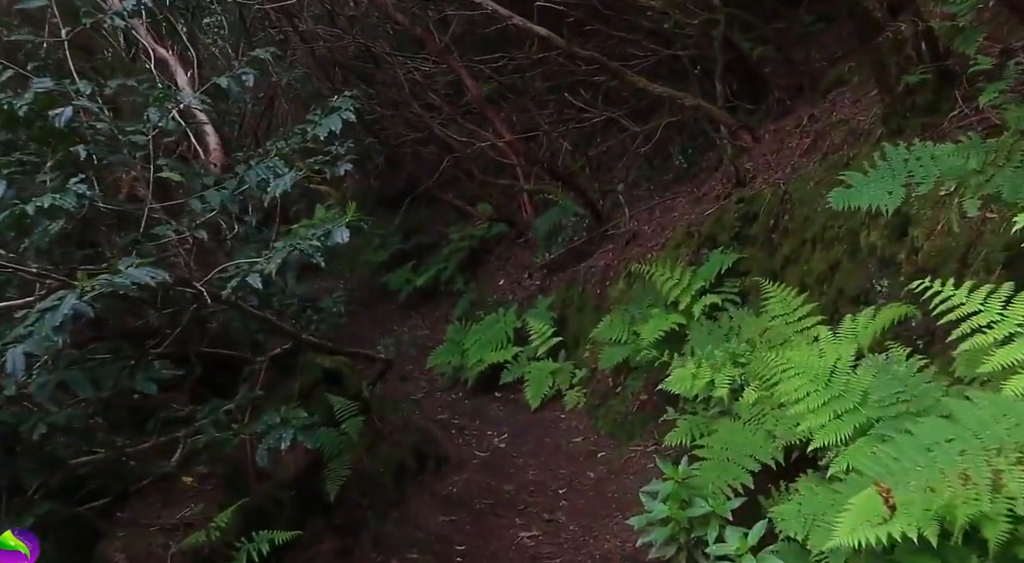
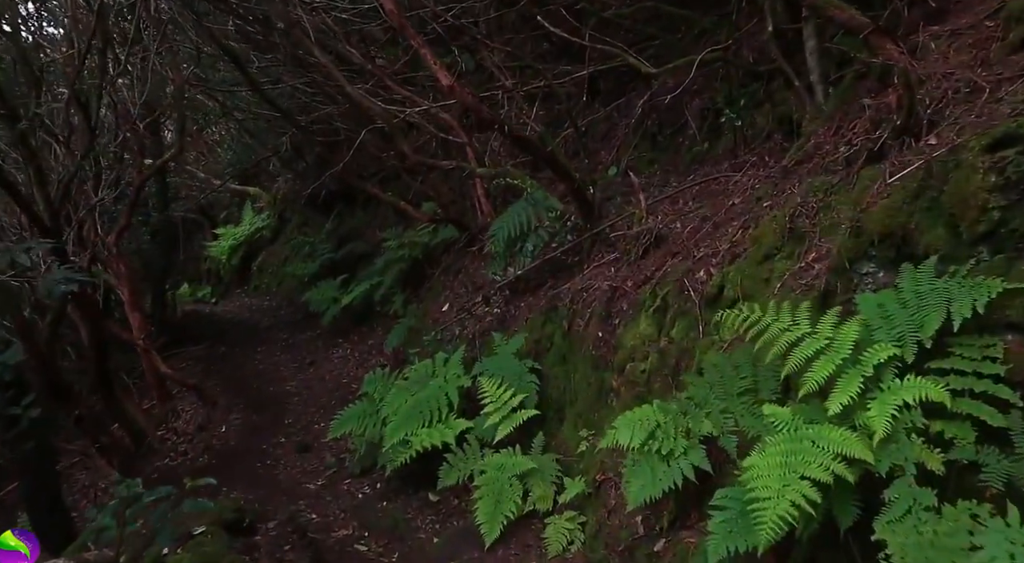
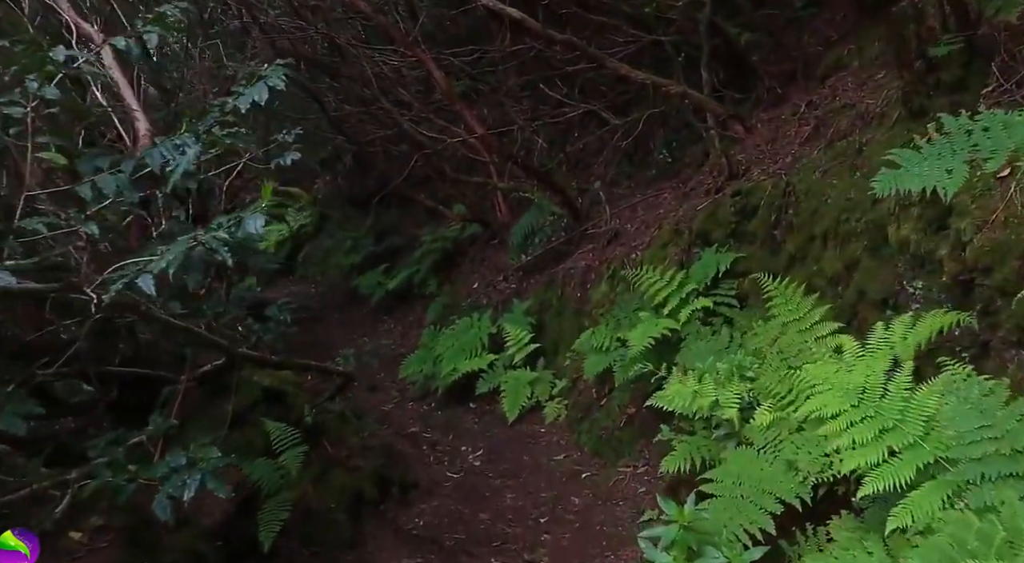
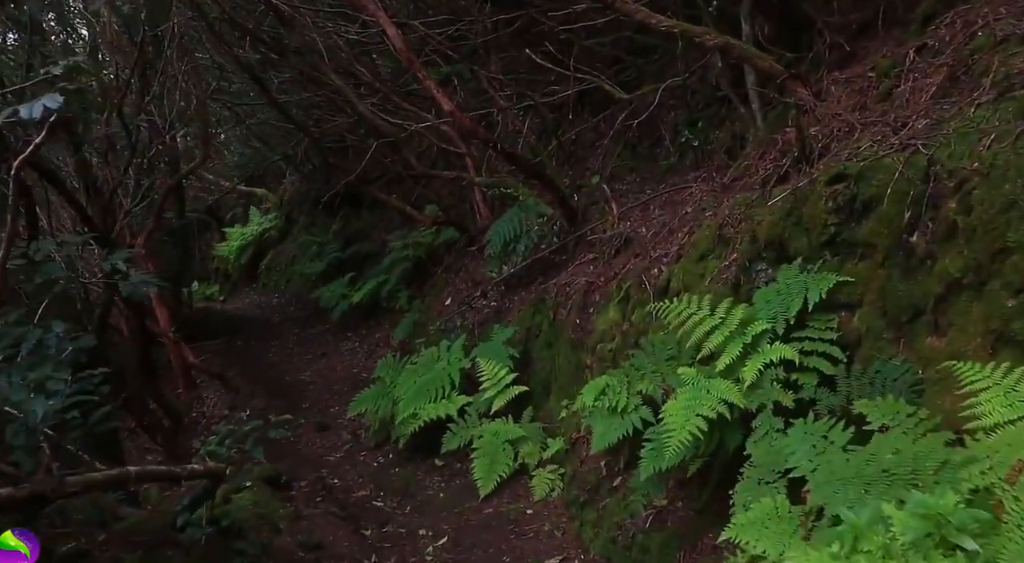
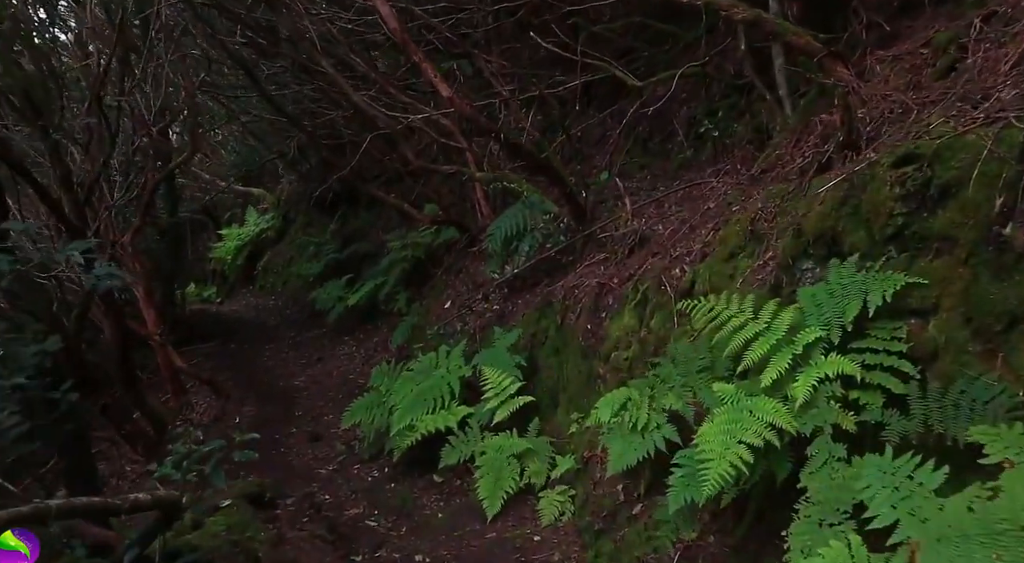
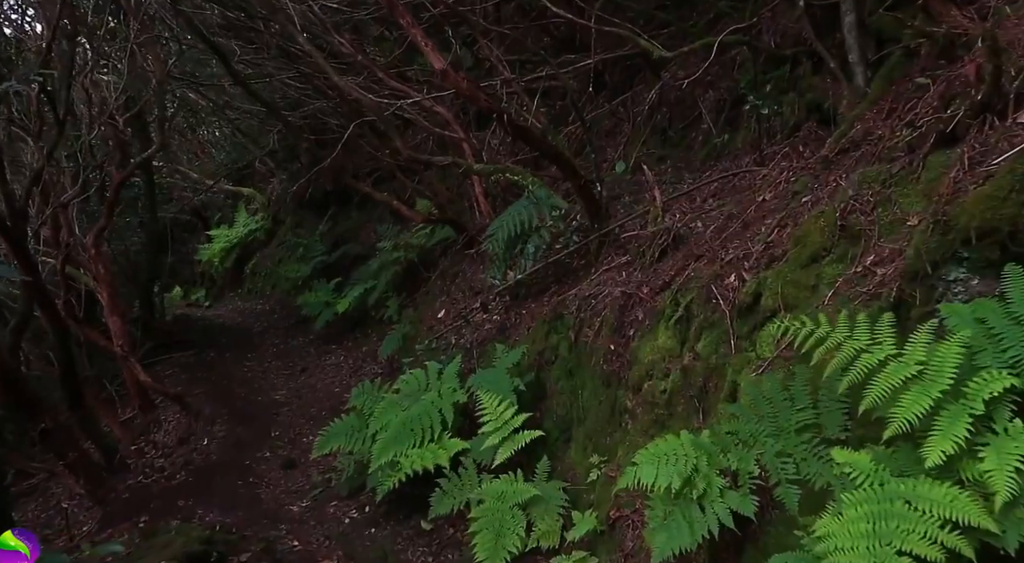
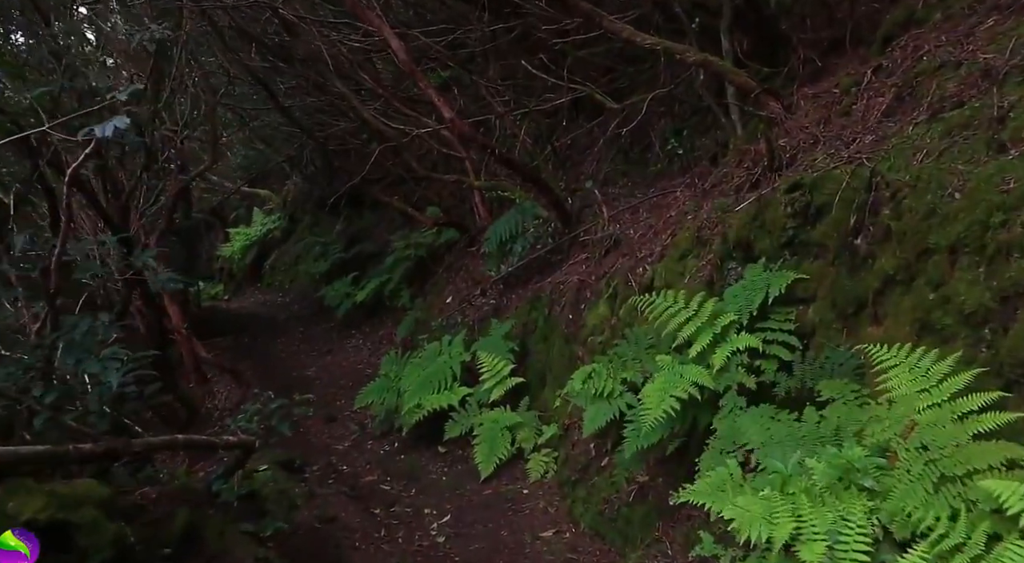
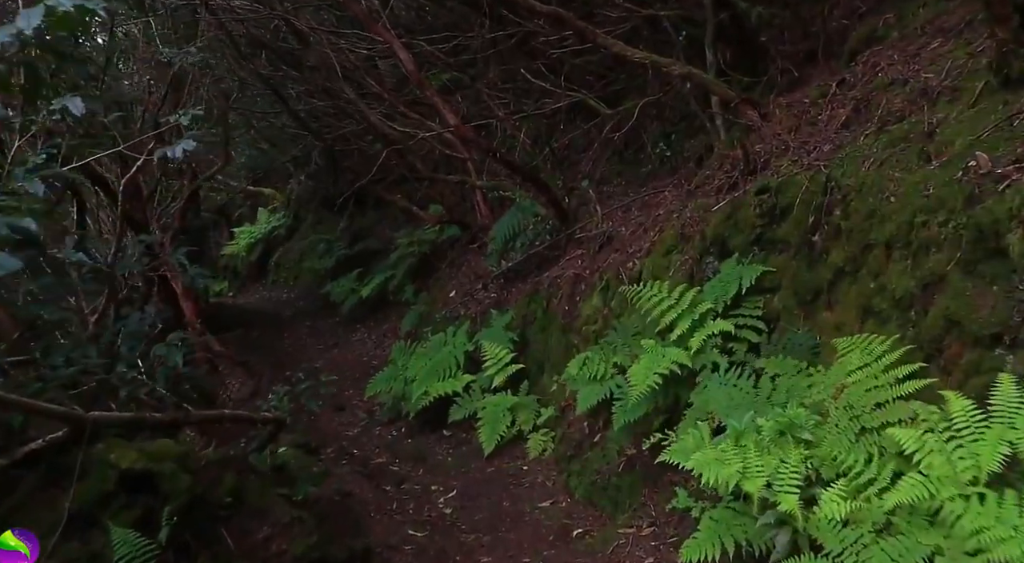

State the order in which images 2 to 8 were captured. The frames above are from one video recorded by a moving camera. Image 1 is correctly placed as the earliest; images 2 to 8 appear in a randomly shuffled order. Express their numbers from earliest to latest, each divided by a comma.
3, 8, 7, 4, 5, 2, 6
